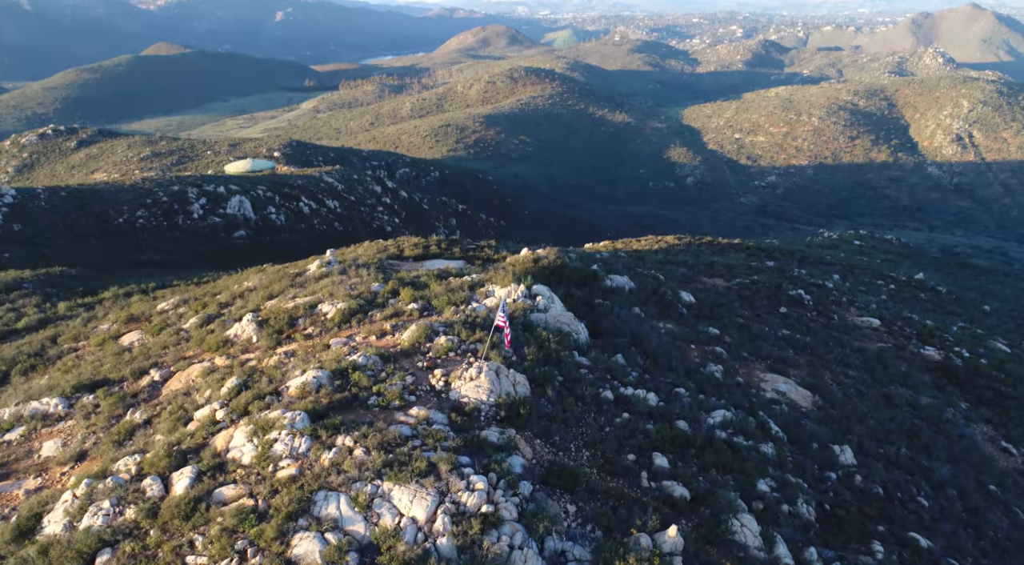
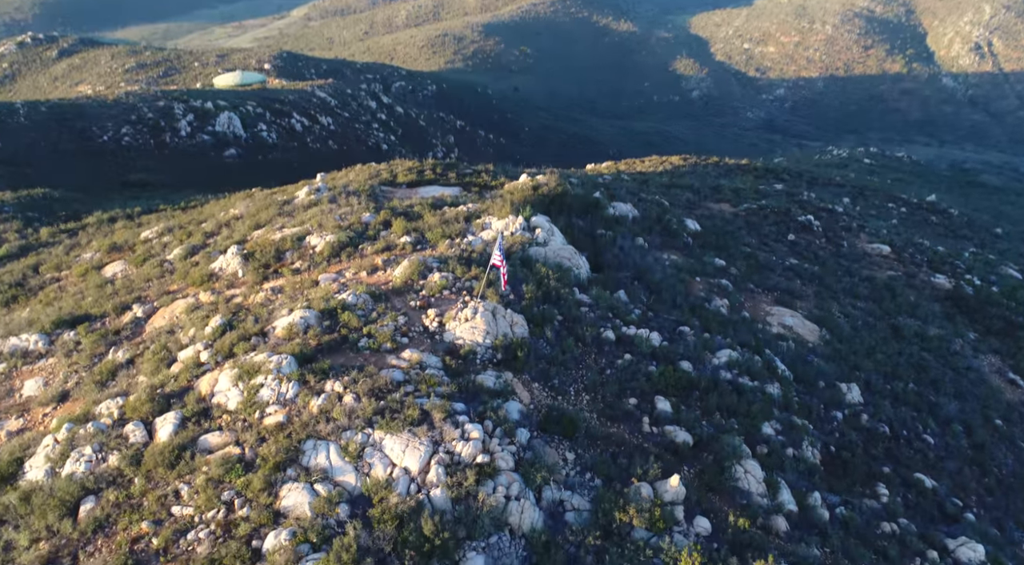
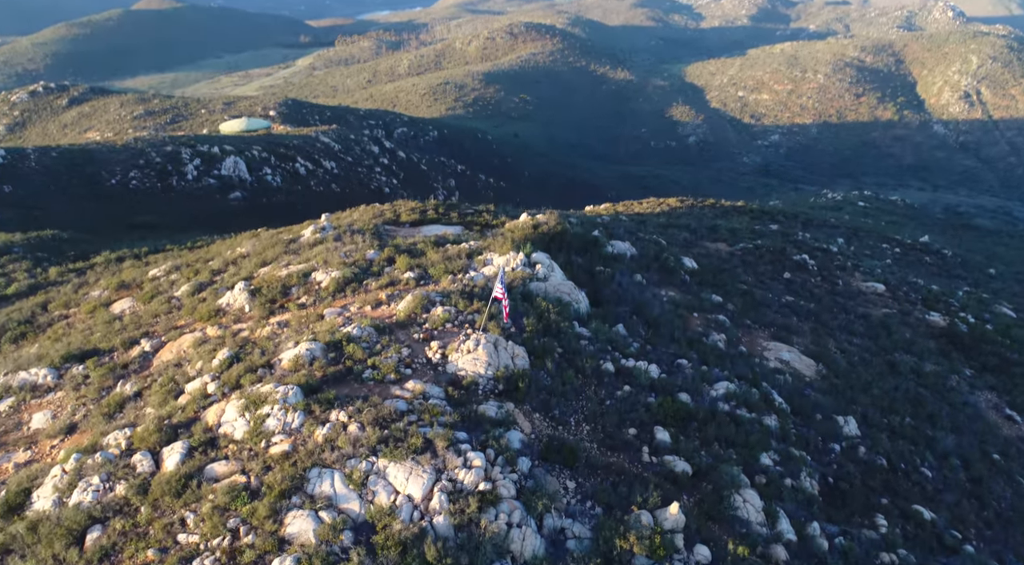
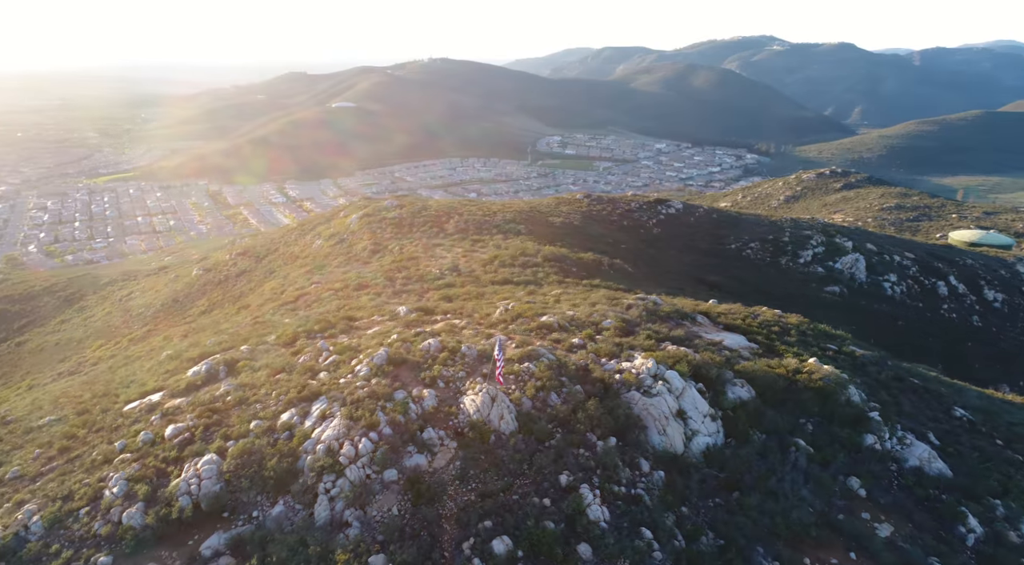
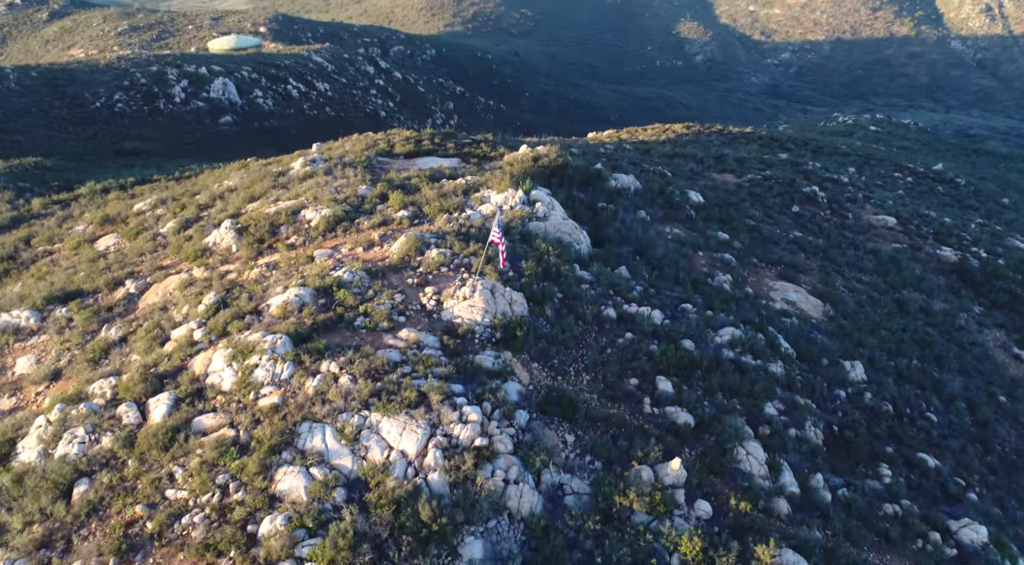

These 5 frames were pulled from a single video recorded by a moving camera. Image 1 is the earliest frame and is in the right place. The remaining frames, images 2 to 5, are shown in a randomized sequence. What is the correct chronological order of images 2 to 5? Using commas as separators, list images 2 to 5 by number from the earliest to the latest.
3, 2, 5, 4
